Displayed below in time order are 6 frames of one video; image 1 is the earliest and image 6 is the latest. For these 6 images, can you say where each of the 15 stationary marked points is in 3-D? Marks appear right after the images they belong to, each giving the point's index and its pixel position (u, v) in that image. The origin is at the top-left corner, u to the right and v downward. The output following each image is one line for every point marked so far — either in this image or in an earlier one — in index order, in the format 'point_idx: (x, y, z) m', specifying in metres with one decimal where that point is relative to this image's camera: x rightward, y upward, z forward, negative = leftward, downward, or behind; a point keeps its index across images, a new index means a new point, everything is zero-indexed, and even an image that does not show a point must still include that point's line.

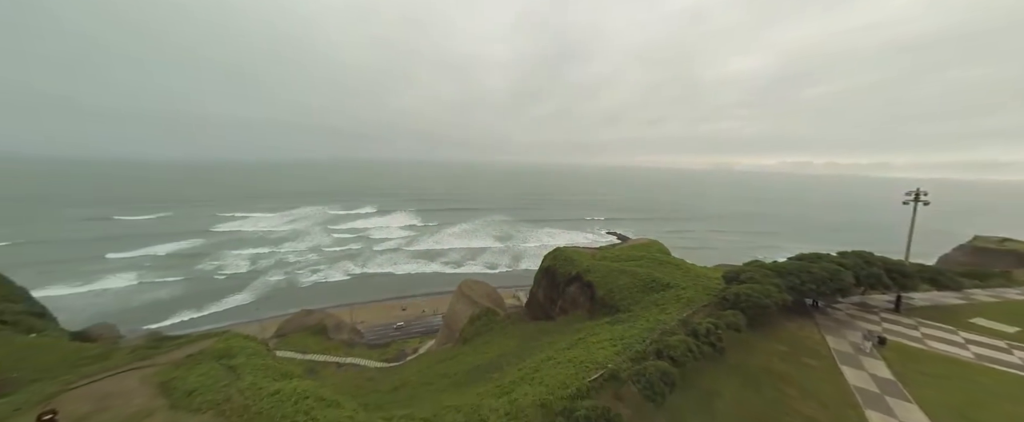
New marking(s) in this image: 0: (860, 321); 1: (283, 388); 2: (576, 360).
0: (+14.8, -4.7, +12.3) m
1: (-7.0, -5.4, +9.0) m
2: (+2.4, -5.3, +10.5) m
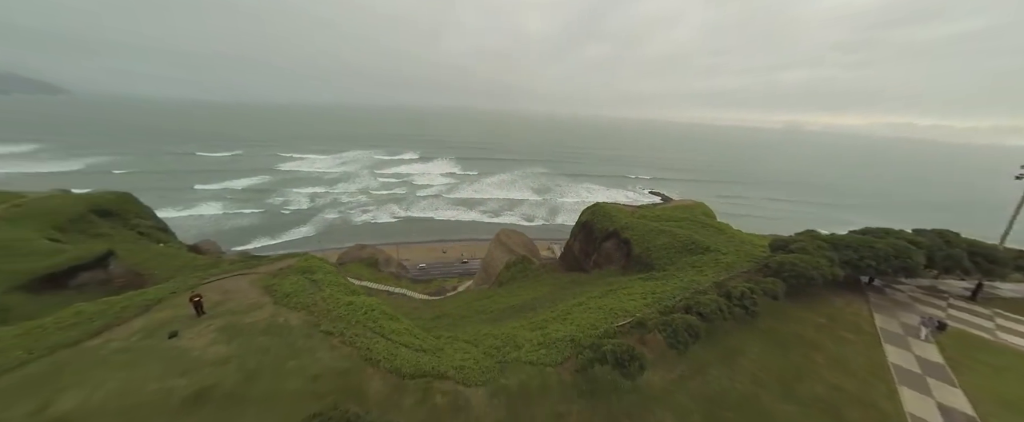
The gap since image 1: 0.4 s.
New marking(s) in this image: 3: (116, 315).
0: (+16.2, -3.7, +11.5) m
1: (-5.8, -3.4, +10.9) m
2: (+3.7, -3.7, +11.3) m
3: (-12.6, -3.2, +9.3) m
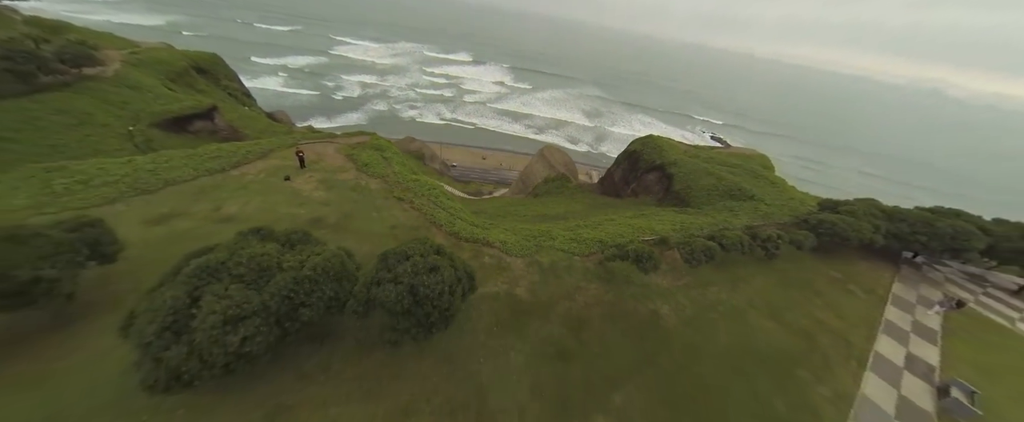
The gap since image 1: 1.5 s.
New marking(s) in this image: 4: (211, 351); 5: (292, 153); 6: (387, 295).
0: (+17.6, -3.0, +11.5) m
1: (-4.0, +1.4, +12.8) m
2: (+5.2, -0.6, +12.4) m
3: (-10.9, +2.3, +11.8) m
4: (-4.4, -2.0, +4.2) m
5: (-9.3, +2.4, +12.2) m
6: (-2.2, -1.5, +5.2) m
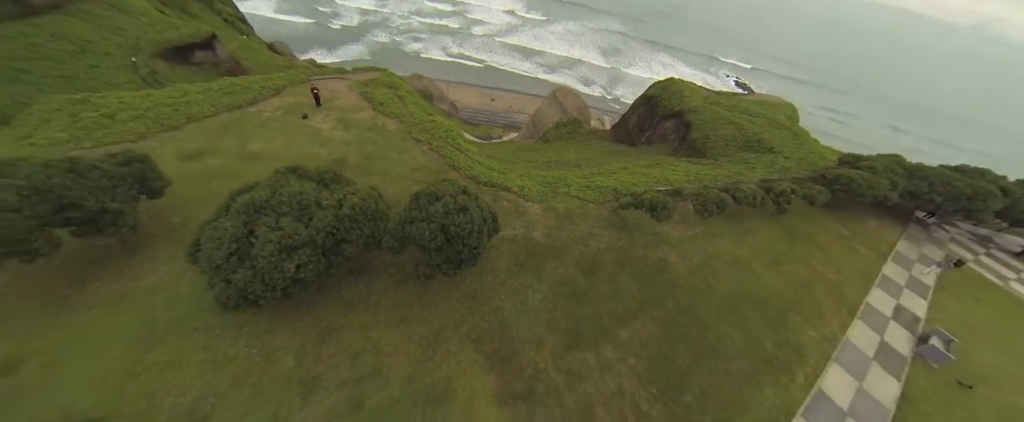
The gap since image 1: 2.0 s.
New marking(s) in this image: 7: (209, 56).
0: (+18.1, -1.4, +11.8) m
1: (-3.3, +3.8, +12.6) m
2: (+5.9, +1.5, +12.5) m
3: (-10.1, +4.9, +11.6) m
4: (-4.0, -1.1, +4.8) m
5: (-8.5, +5.0, +12.0) m
6: (-1.7, -0.4, +5.6) m
7: (-20.6, +10.6, +19.7) m
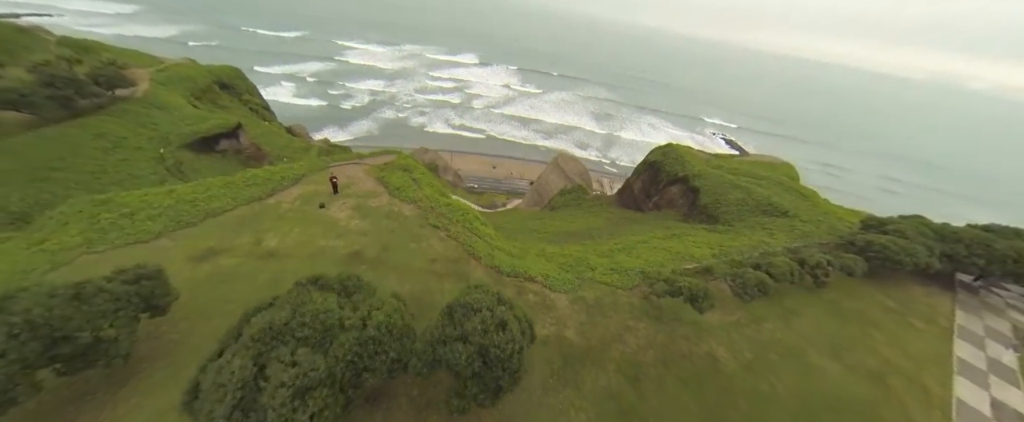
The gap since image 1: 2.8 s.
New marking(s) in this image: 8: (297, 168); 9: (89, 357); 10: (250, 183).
0: (+18.9, -3.8, +10.8) m
1: (-2.7, +0.3, +12.6) m
2: (+6.6, -1.6, +12.0) m
3: (-9.5, +1.2, +11.8) m
4: (-3.2, -3.0, +4.1) m
5: (-7.9, +1.3, +12.3) m
6: (-1.0, -2.5, +5.0) m
7: (-20.1, +4.9, +20.9) m
8: (-9.6, +1.9, +13.1) m
9: (-7.3, -2.5, +5.0) m
10: (-10.5, +1.1, +11.6) m
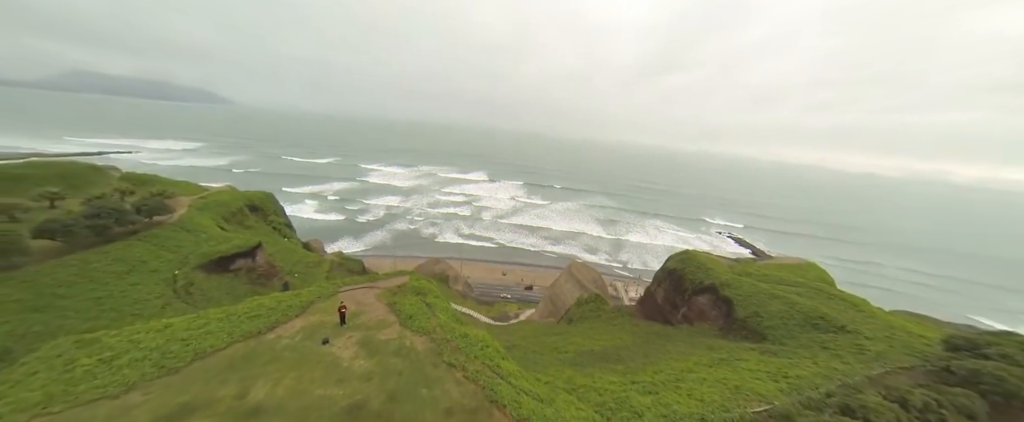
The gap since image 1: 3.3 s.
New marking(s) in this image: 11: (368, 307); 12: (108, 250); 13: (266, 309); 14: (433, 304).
0: (+19.9, -7.3, +8.0) m
1: (-1.8, -4.7, +11.4) m
2: (+7.5, -6.0, +10.0) m
3: (-8.7, -3.8, +11.1) m
4: (-2.5, -4.9, +2.2) m
5: (-7.1, -3.8, +11.5) m
6: (-0.2, -4.7, +3.2) m
7: (-19.1, -3.7, +21.0) m
8: (-8.8, -3.6, +12.4) m
9: (-6.6, -4.9, +3.4) m
10: (-9.6, -3.8, +10.8) m
11: (-5.8, -3.9, +11.8) m
12: (-24.7, -2.5, +17.7) m
13: (-9.5, -3.8, +11.1) m
14: (-3.5, -4.0, +12.6) m
